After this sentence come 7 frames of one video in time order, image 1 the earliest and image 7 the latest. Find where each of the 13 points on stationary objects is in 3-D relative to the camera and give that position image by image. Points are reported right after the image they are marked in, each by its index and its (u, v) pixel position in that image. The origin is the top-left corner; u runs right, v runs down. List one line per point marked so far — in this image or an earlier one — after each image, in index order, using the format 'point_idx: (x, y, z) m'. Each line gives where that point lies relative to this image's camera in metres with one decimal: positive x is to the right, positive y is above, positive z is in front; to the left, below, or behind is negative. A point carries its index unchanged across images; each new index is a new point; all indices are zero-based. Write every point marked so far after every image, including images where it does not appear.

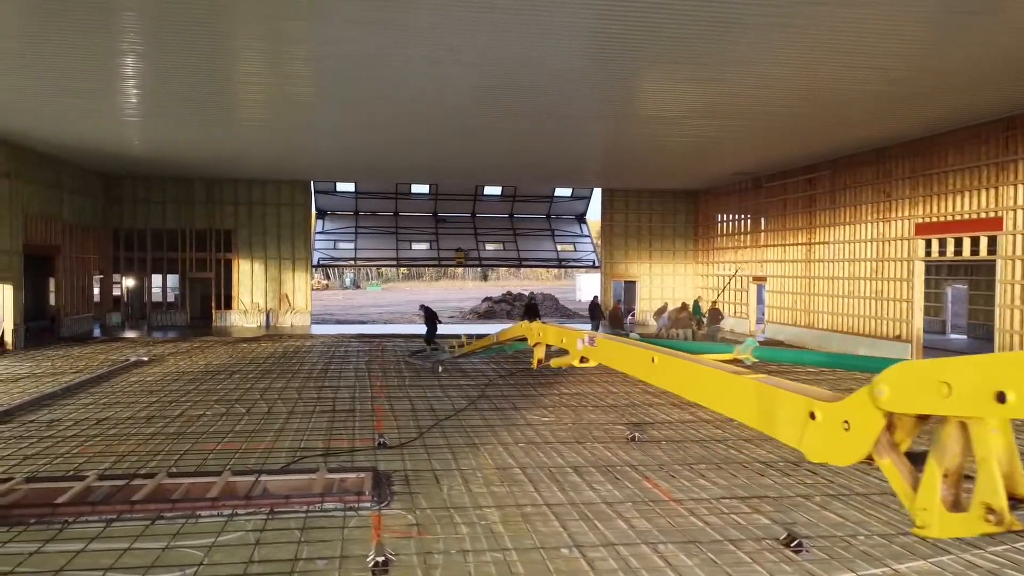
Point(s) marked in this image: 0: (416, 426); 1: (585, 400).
0: (-0.7, -1.1, +6.1) m
1: (+0.7, -1.0, +7.4) m
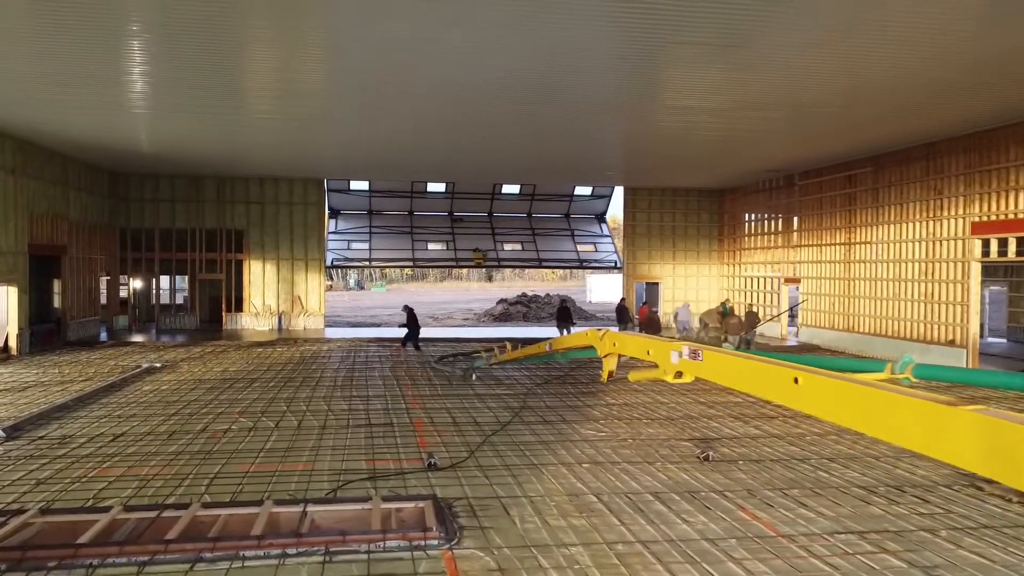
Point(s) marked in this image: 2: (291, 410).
0: (-0.3, -1.1, +5.5) m
1: (+1.1, -1.1, +6.8) m
2: (-1.9, -1.0, +6.8) m
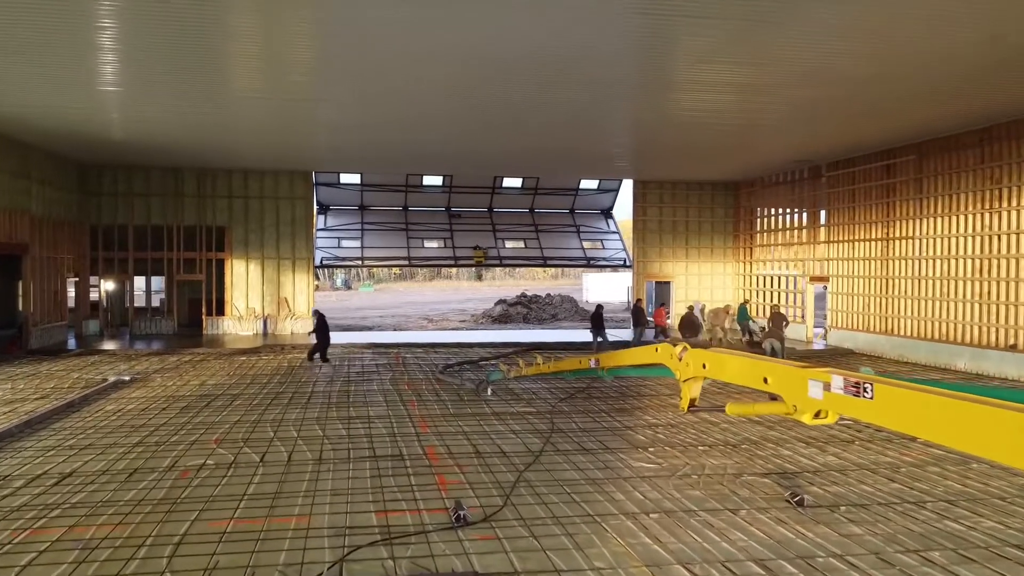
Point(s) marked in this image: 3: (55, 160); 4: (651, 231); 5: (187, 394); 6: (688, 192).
0: (-0.1, -1.1, +4.5) m
1: (+1.3, -1.1, +5.8) m
2: (-1.7, -1.1, +5.7) m
3: (-7.1, +2.0, +12.3) m
4: (+2.6, +1.1, +15.2) m
5: (-3.1, -1.0, +7.7) m
6: (+3.4, +1.8, +15.3) m
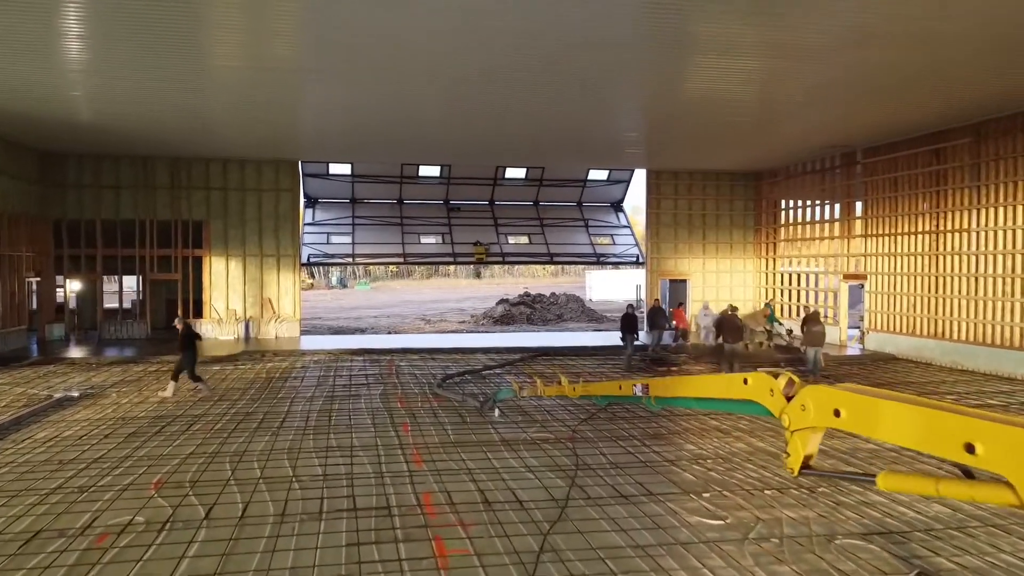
0: (0.0, -1.1, +3.4) m
1: (+1.4, -1.1, +4.7) m
2: (-1.6, -1.1, +4.6) m
3: (-7.0, +2.0, +11.2) m
4: (+2.7, +1.1, +14.1) m
5: (-3.0, -1.0, +6.5) m
6: (+3.5, +1.9, +14.2) m
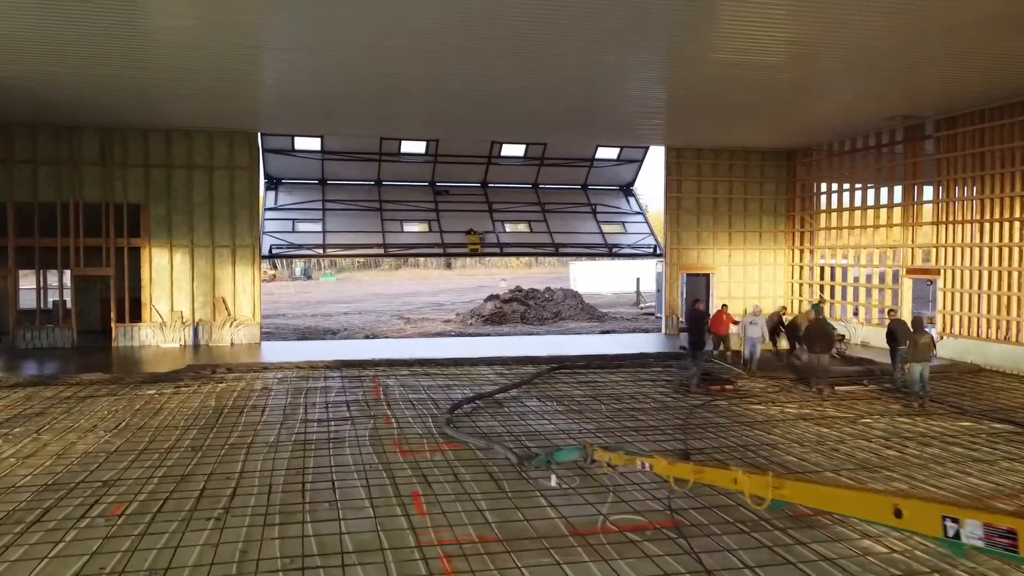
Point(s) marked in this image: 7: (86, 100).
0: (+0.4, -1.2, +1.4) m
1: (+1.8, -1.1, +2.8) m
2: (-1.2, -1.2, +2.6) m
3: (-6.9, +2.0, +8.9) m
4: (+2.7, +1.2, +12.2) m
5: (-2.7, -1.1, +4.4) m
6: (+3.4, +1.9, +12.4) m
7: (-5.0, +2.2, +9.2) m
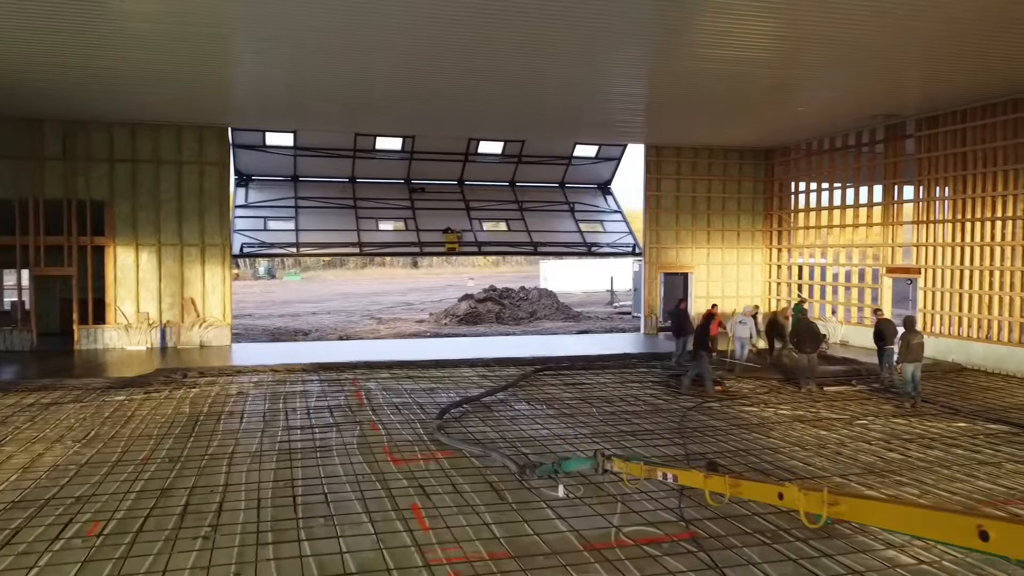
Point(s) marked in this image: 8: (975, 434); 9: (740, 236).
0: (+0.6, -1.2, +1.2) m
1: (+1.9, -1.1, +2.7) m
2: (-1.1, -1.2, +2.3) m
3: (-7.1, +2.0, +8.4) m
4: (+2.3, +1.2, +12.1) m
5: (-2.7, -1.1, +4.1) m
6: (+3.1, +2.0, +12.3) m
7: (-5.2, +2.2, +8.8) m
8: (+3.3, -1.0, +5.7) m
9: (+3.6, +0.8, +12.5) m
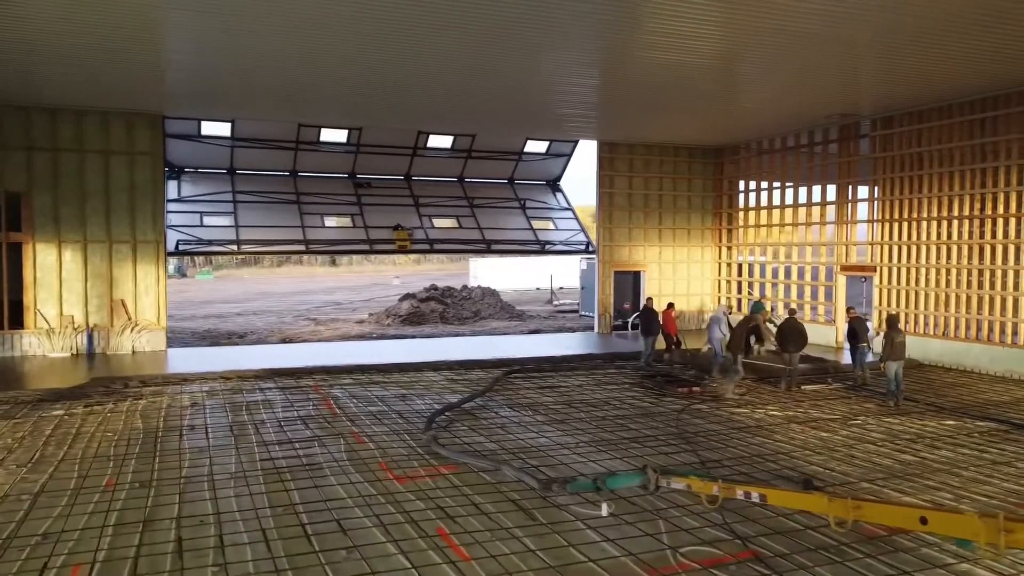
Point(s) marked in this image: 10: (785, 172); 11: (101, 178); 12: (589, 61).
0: (+1.1, -1.2, +1.0) m
1: (+2.2, -1.1, +2.6) m
2: (-0.7, -1.2, +1.9) m
3: (-7.4, +1.9, +7.2) m
4: (+1.6, +1.2, +12.0) m
5: (-2.5, -1.1, +3.5) m
6: (+2.3, +2.0, +12.3) m
7: (-5.5, +2.2, +7.8) m
8: (+3.3, -1.0, +5.7) m
9: (+2.8, +0.8, +12.5) m
10: (+3.8, +1.7, +11.2) m
11: (-4.9, +1.3, +9.5) m
12: (+0.8, +2.4, +8.4) m
